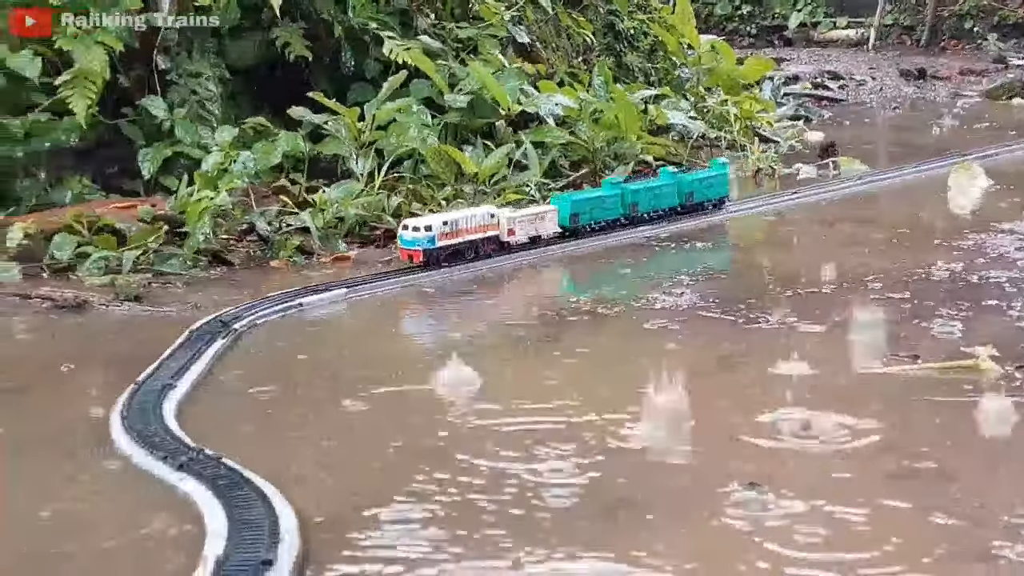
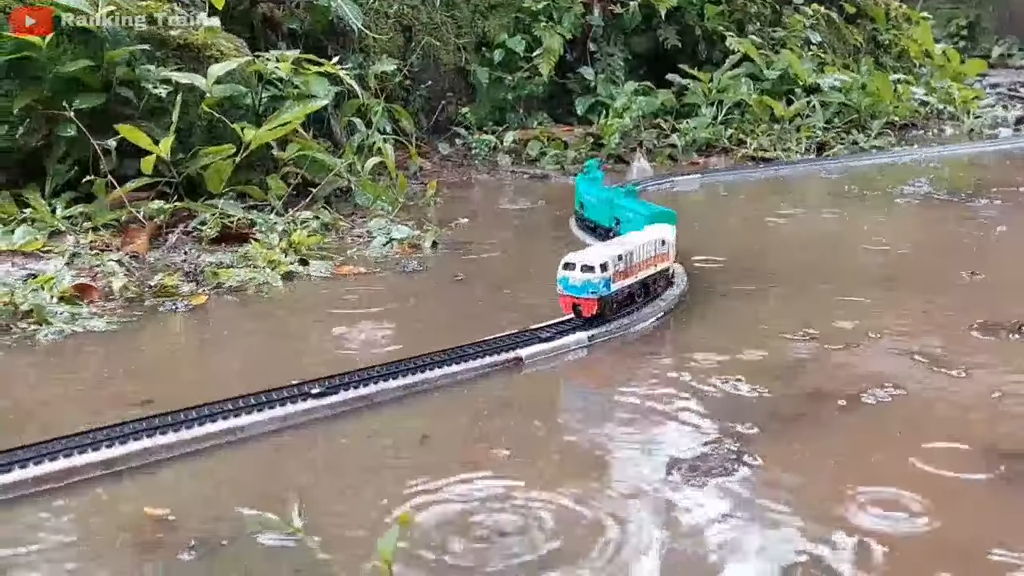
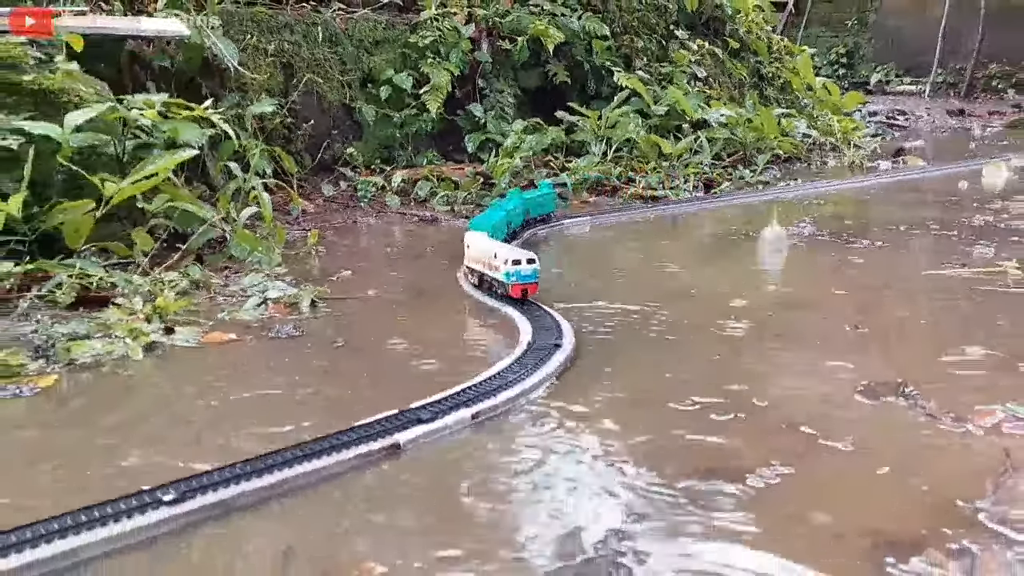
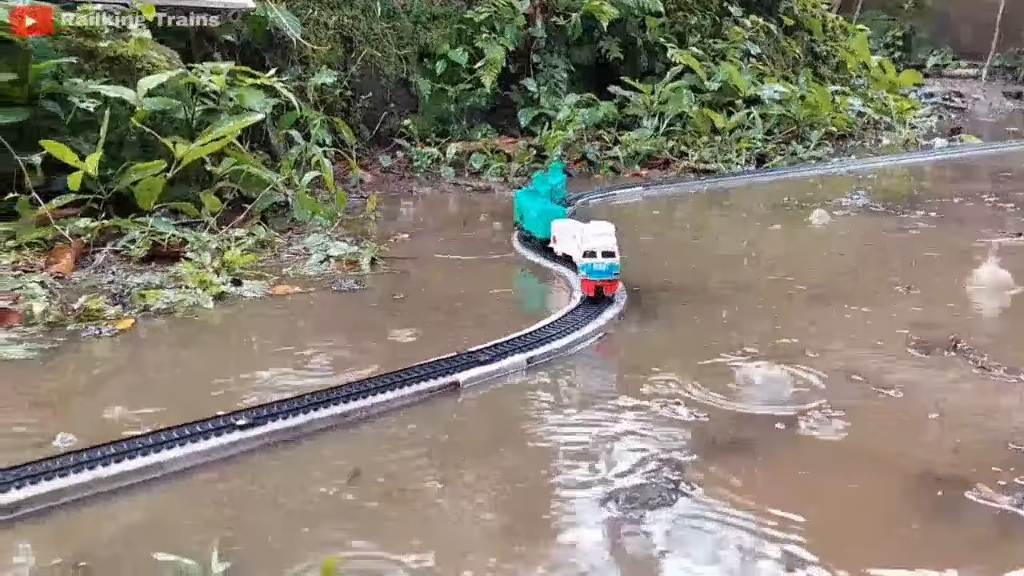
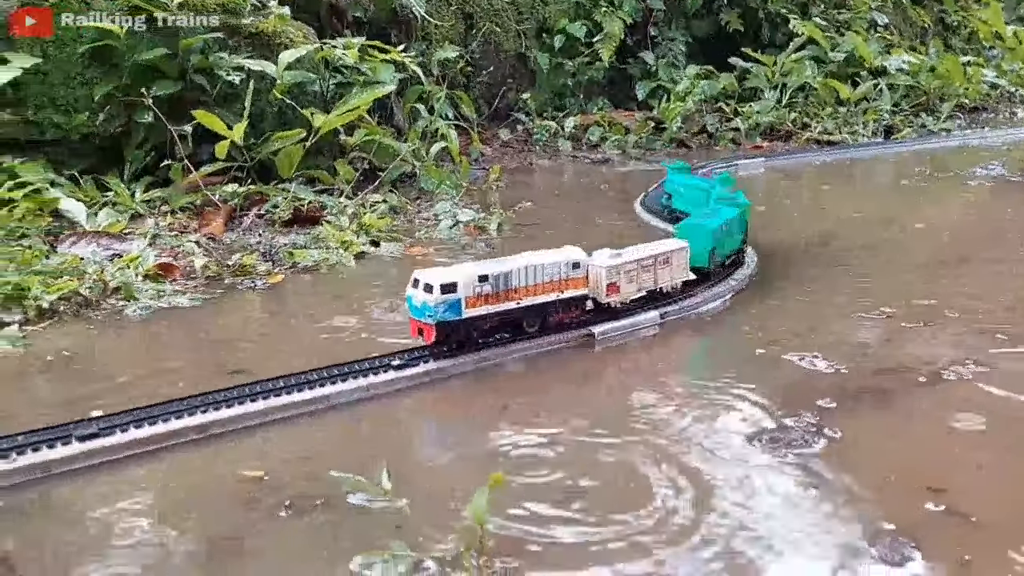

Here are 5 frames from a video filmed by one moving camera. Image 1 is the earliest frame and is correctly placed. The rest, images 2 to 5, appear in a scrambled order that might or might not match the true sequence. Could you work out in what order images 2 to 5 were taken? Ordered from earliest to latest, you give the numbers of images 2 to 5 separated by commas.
3, 4, 2, 5
